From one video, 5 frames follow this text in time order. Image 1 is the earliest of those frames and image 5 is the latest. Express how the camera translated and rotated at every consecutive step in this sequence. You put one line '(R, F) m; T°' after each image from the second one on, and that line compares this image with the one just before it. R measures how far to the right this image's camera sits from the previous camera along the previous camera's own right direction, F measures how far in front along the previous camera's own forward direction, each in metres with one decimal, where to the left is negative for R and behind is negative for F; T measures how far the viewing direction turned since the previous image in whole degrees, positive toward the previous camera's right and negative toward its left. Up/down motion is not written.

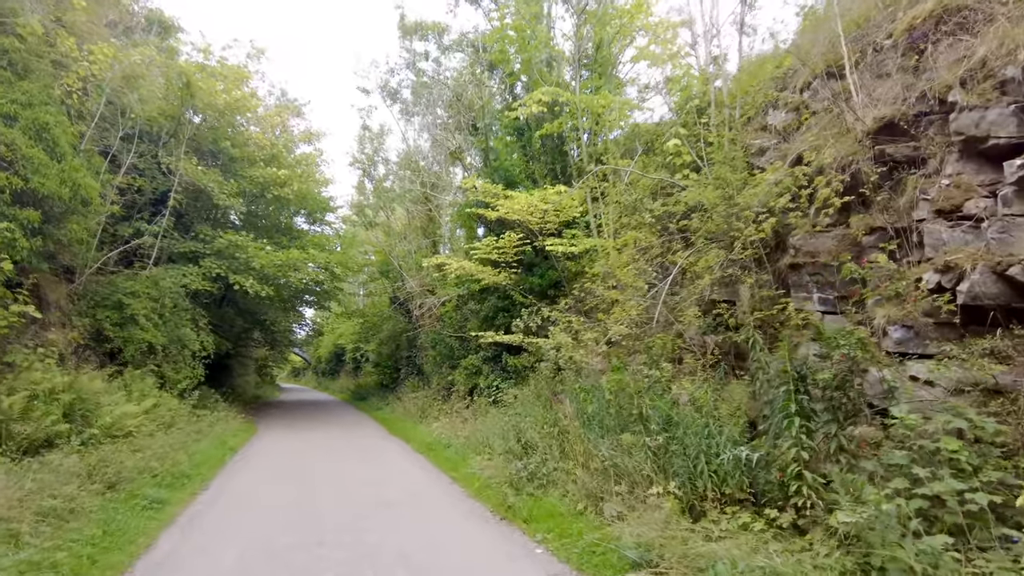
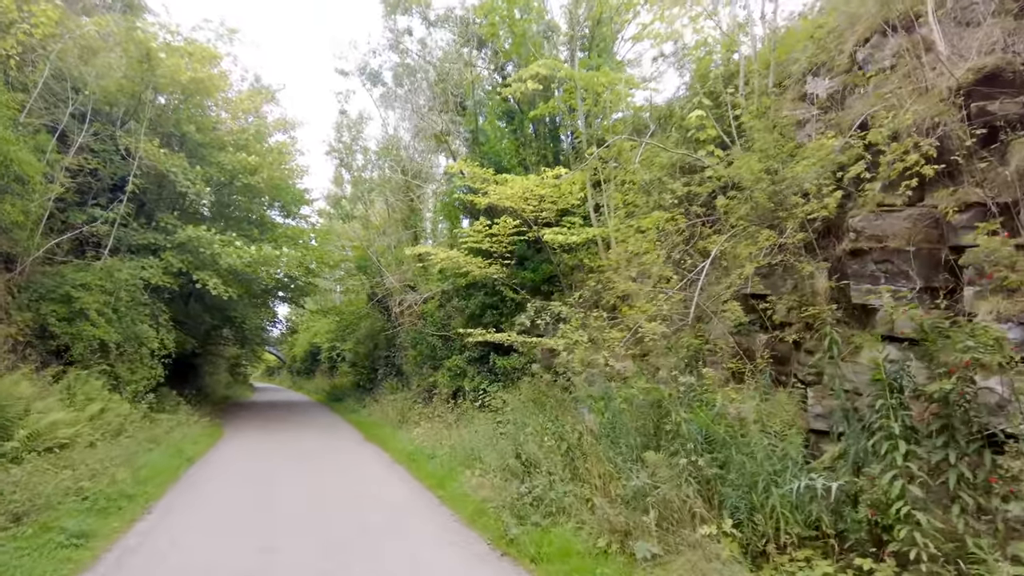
(-0.3, +1.4) m; +2°
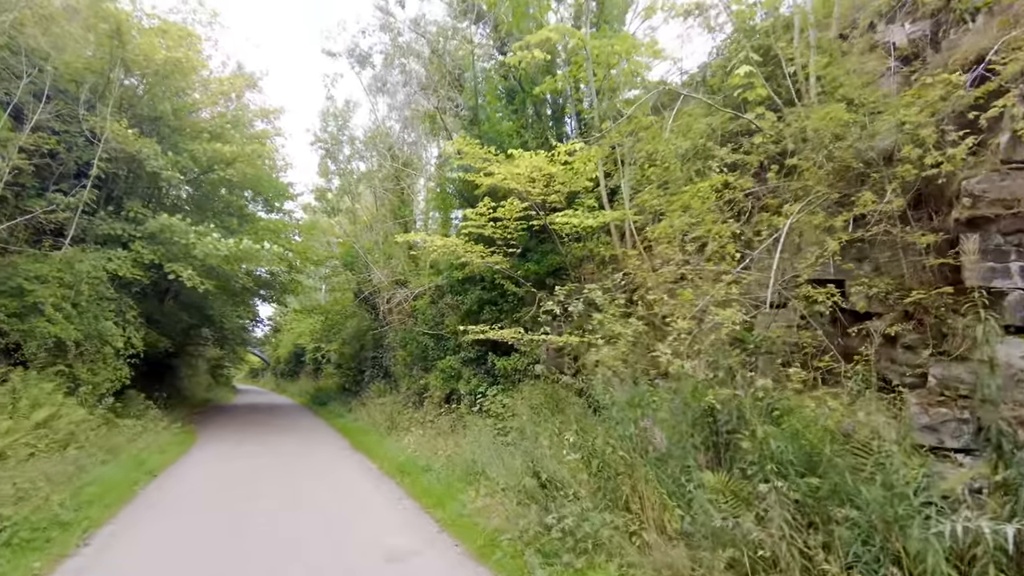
(-0.3, +1.4) m; +1°
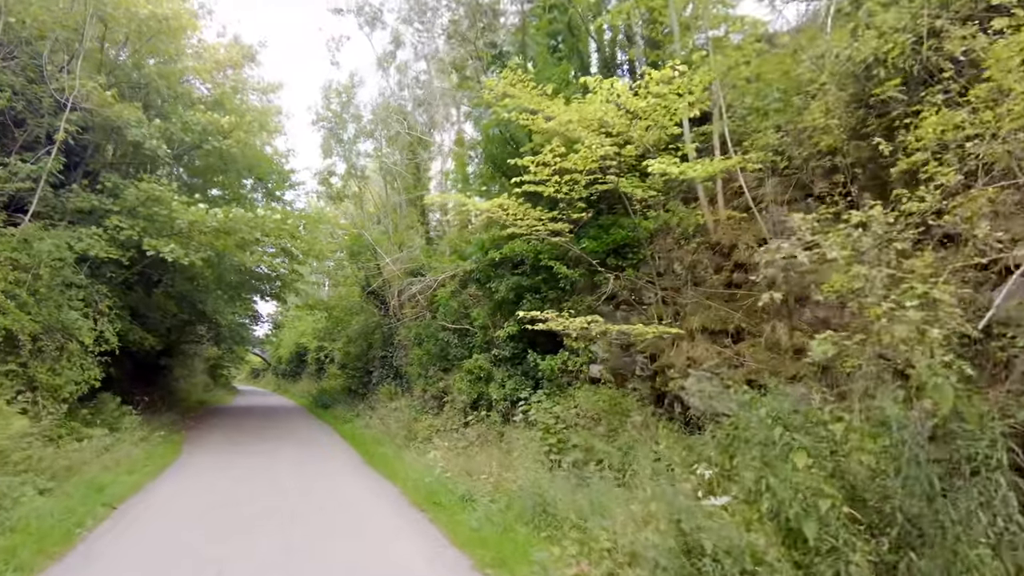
(-0.8, +2.7) m; 0°
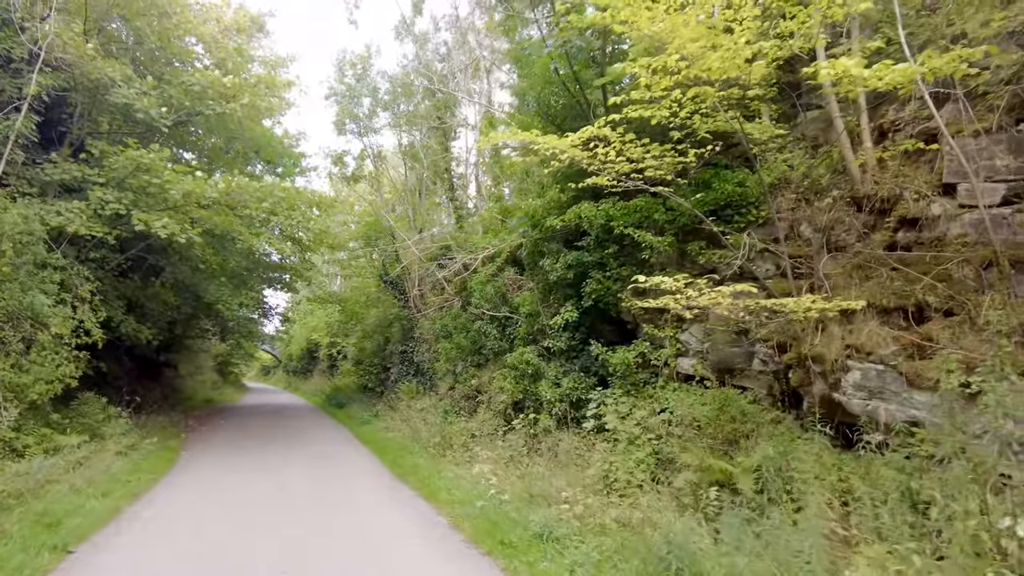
(-0.8, +2.3) m; -1°
